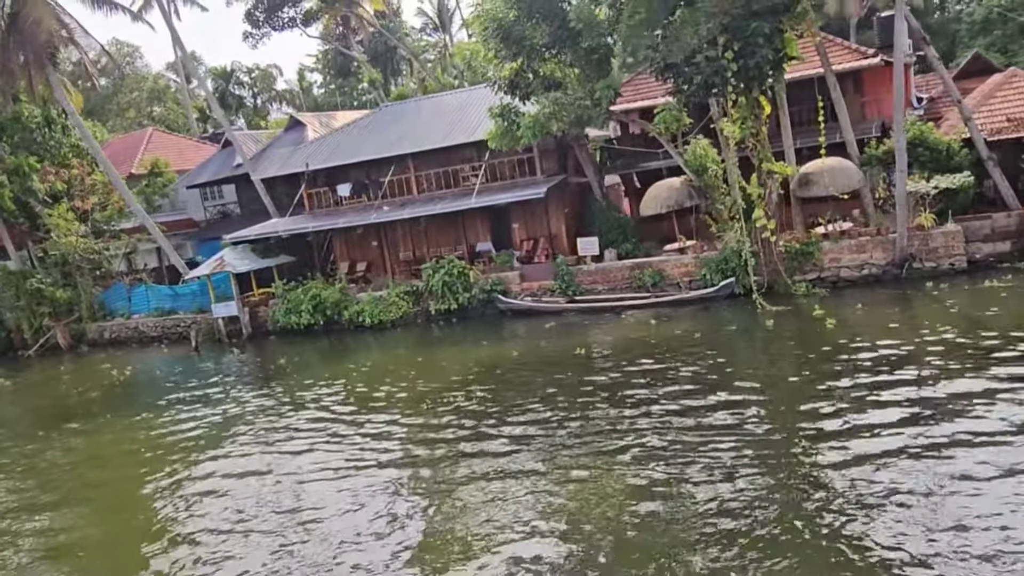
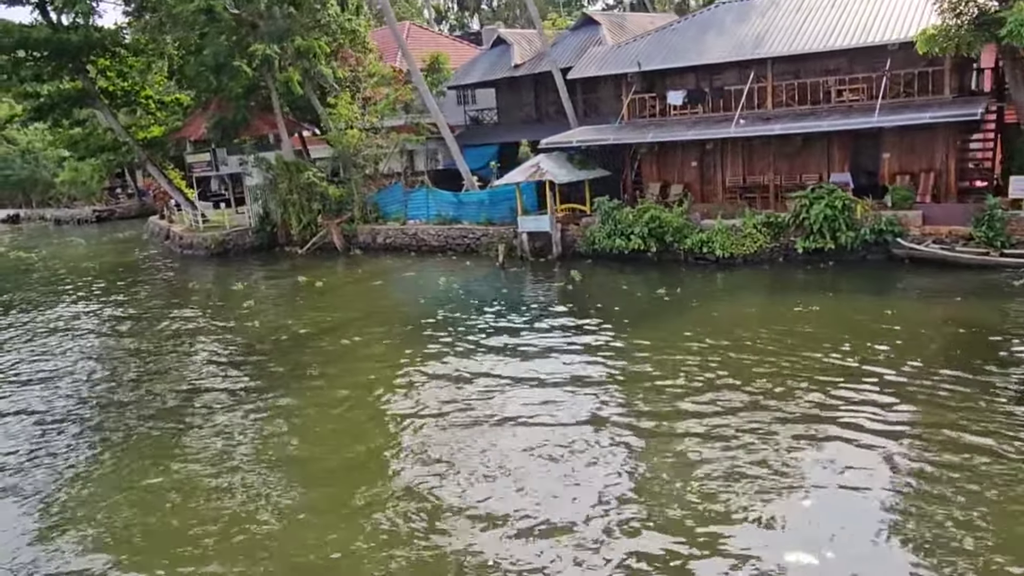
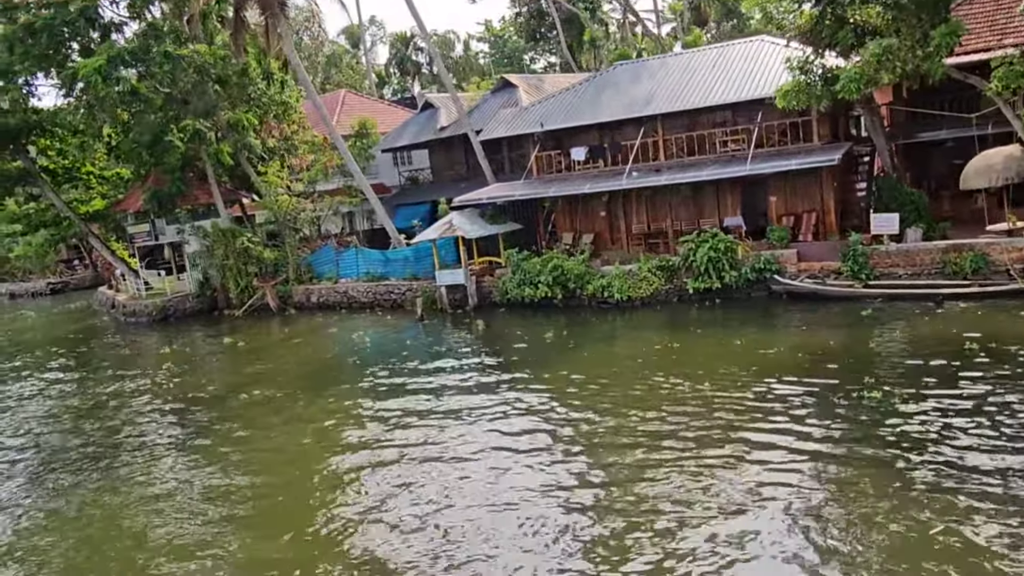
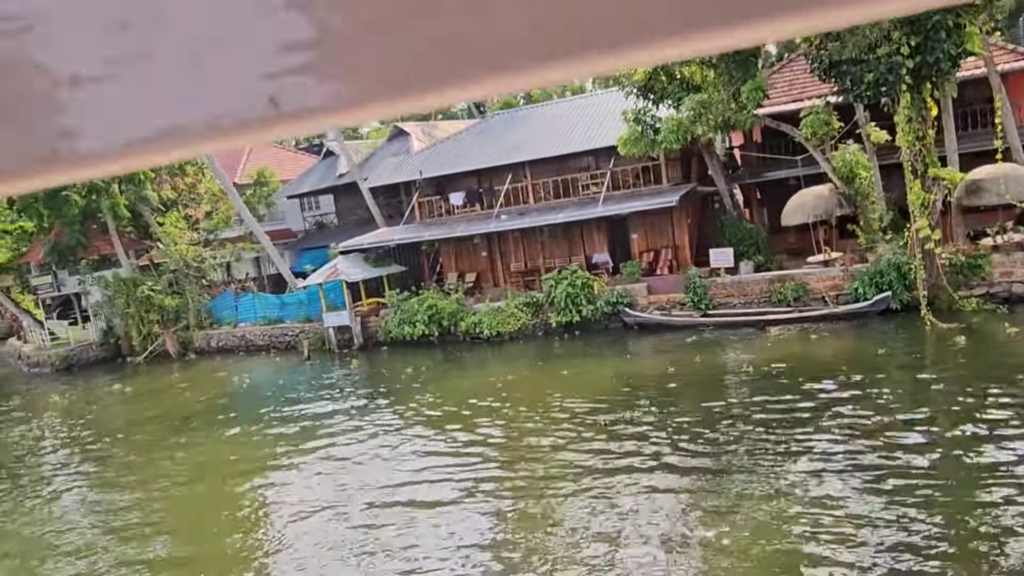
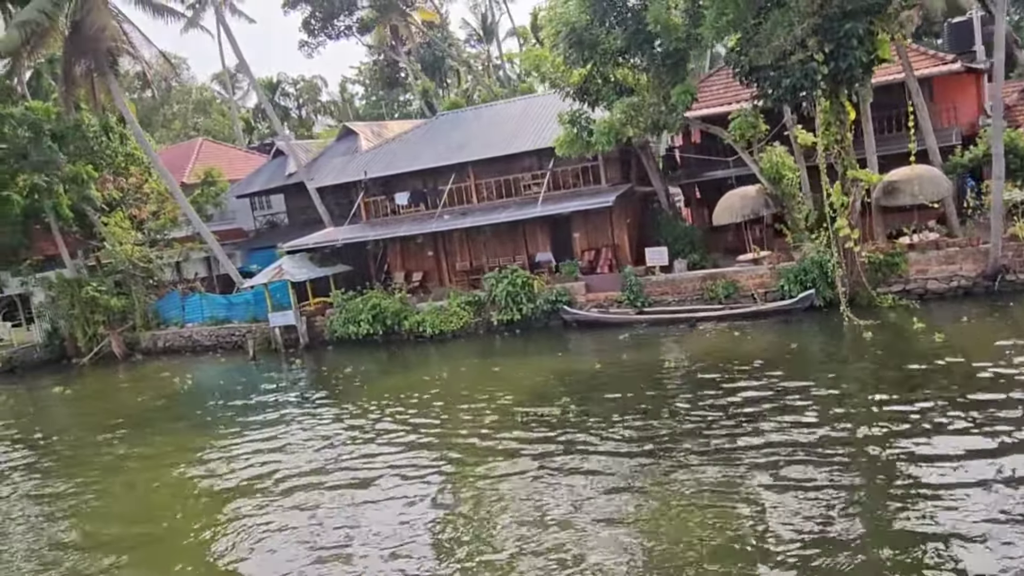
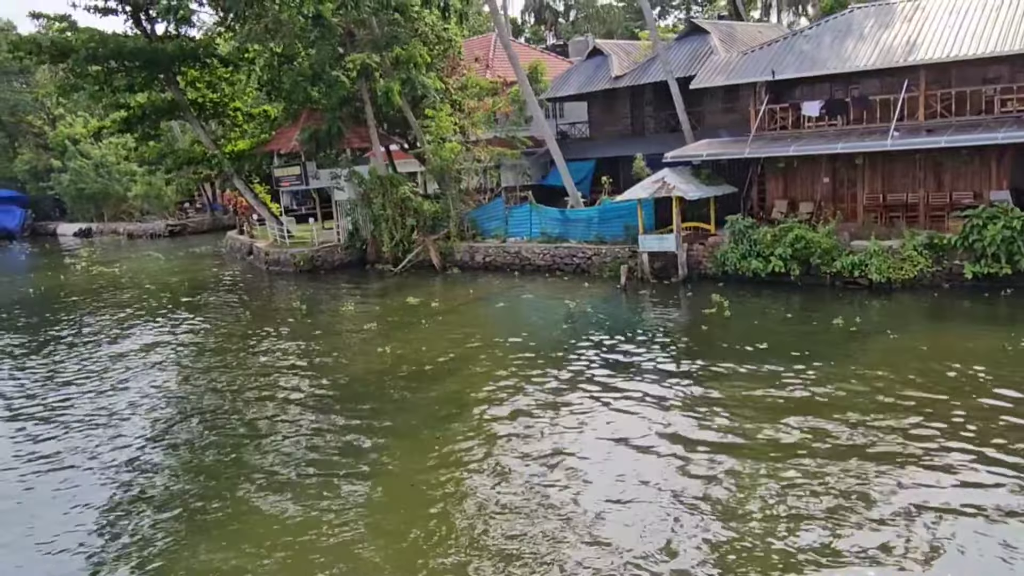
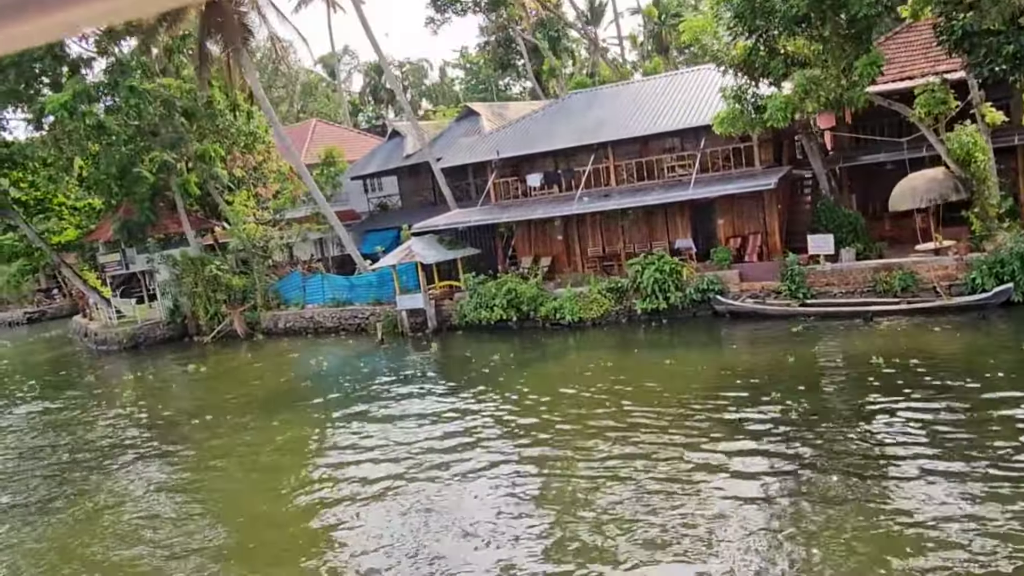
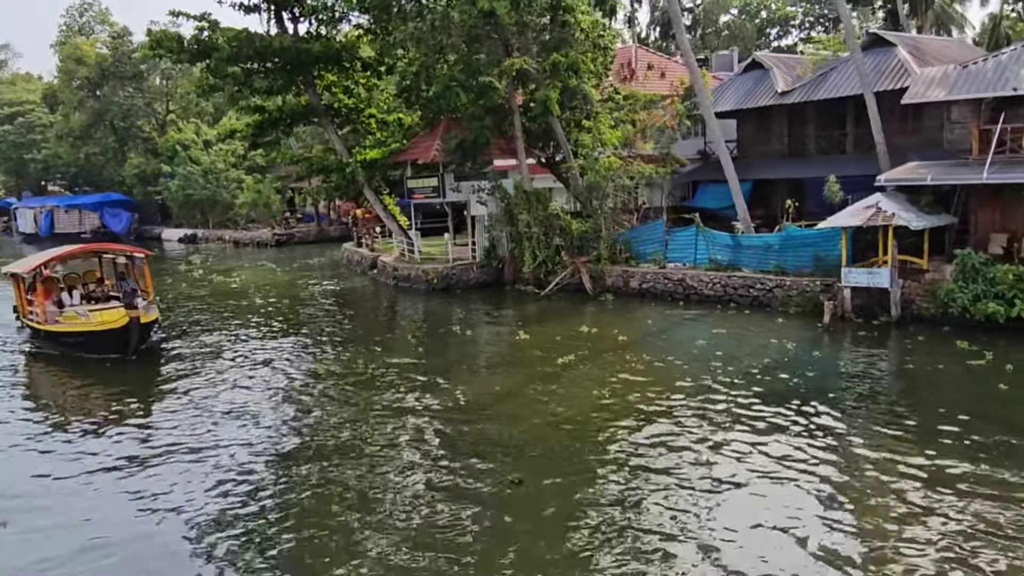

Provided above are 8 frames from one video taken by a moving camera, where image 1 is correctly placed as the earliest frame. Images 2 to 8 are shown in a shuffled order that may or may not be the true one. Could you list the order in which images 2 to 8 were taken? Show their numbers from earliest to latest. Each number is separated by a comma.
5, 4, 7, 3, 2, 6, 8
